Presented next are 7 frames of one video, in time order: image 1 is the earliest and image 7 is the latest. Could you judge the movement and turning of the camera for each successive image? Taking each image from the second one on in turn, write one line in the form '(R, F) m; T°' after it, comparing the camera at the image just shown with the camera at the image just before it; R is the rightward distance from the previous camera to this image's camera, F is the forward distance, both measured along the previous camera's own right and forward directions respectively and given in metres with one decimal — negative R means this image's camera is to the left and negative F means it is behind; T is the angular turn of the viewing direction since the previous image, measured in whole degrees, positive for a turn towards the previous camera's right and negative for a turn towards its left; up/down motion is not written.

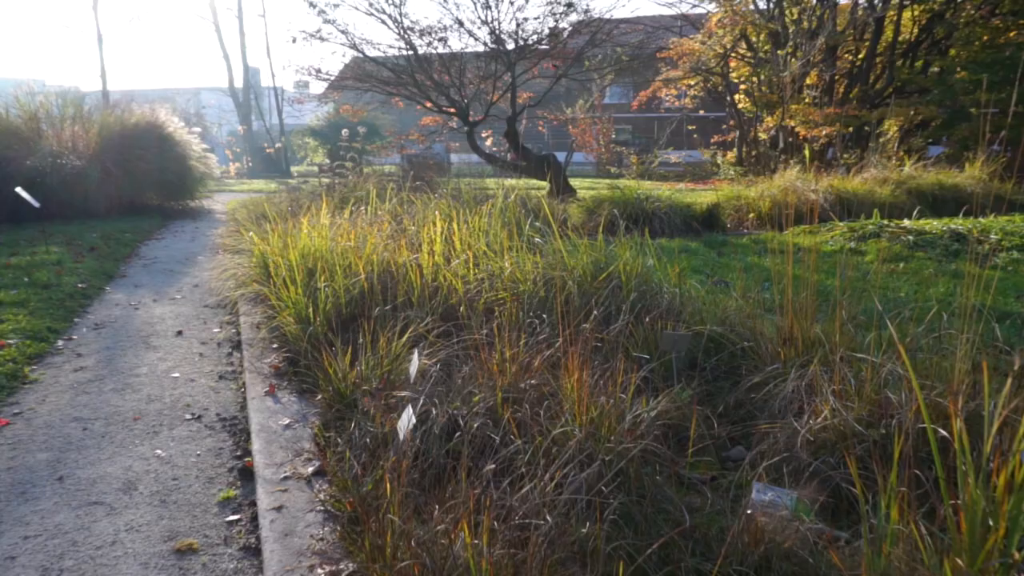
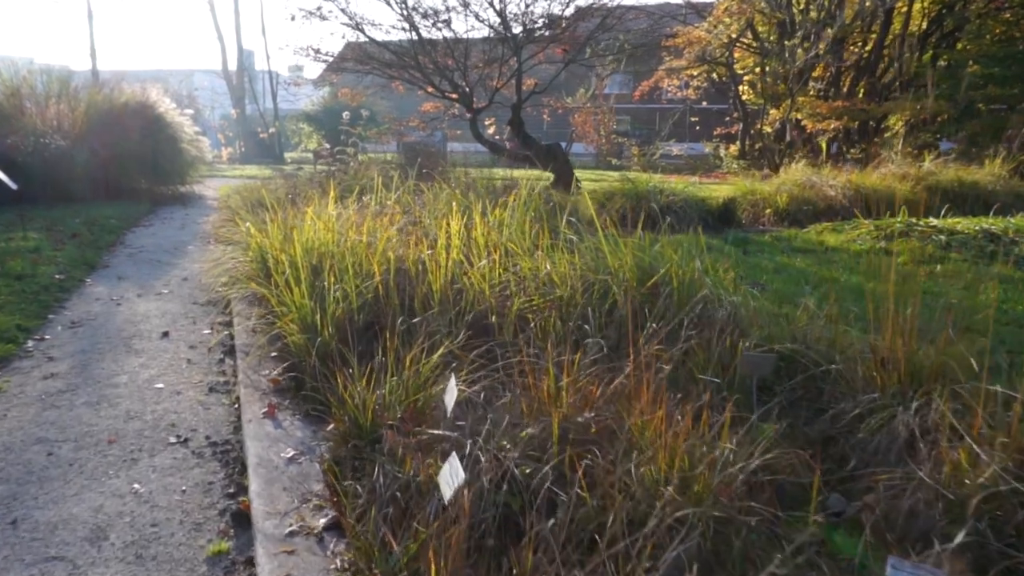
(-0.2, +0.7) m; +1°
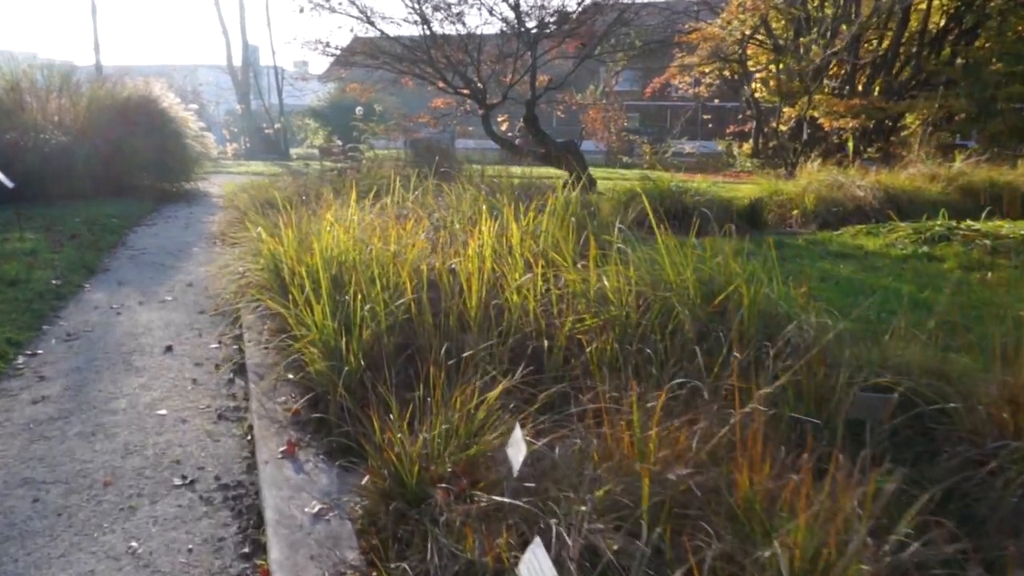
(-0.2, +0.6) m; 0°
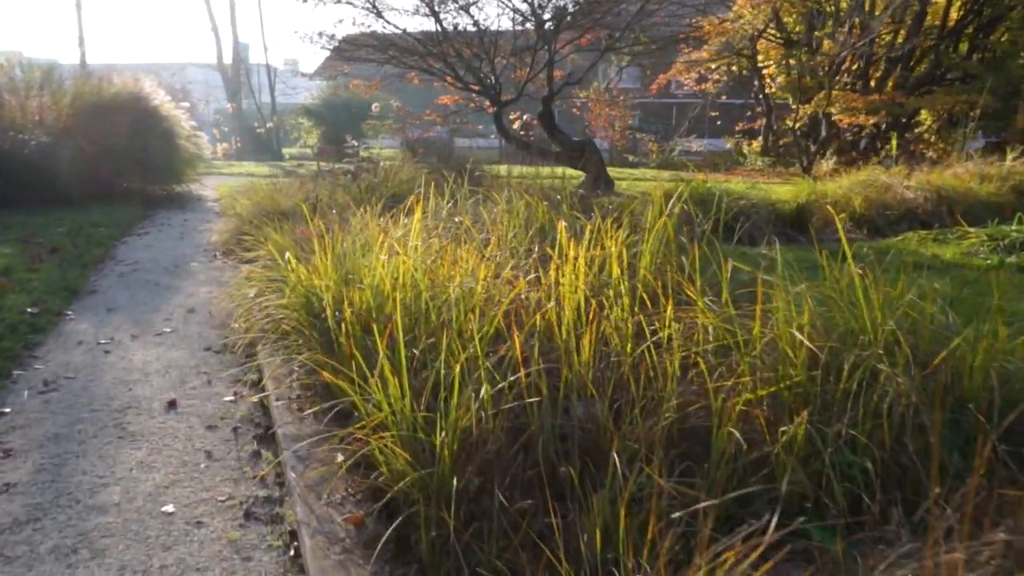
(-0.5, +1.2) m; +1°
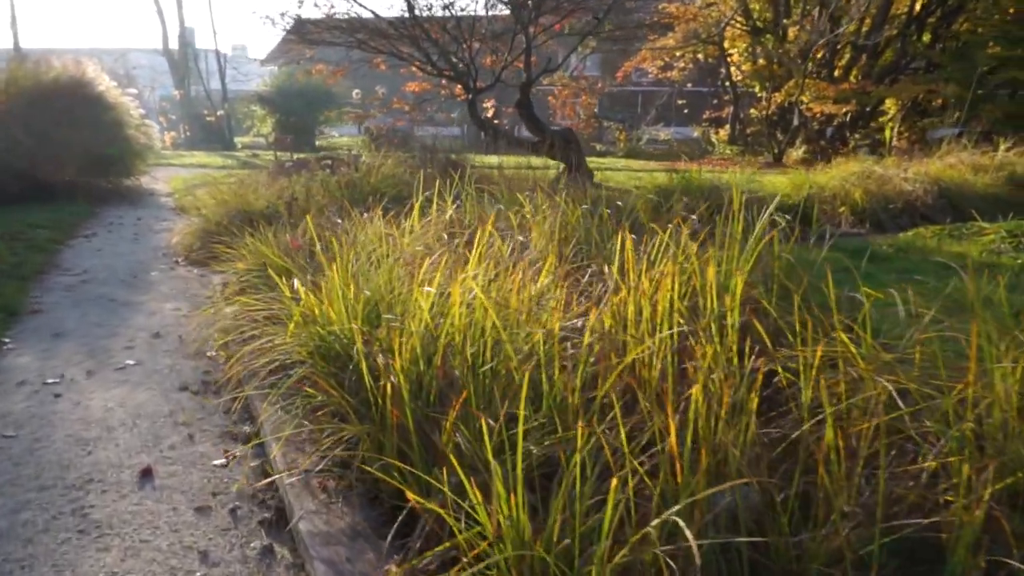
(-0.5, +1.0) m; +3°
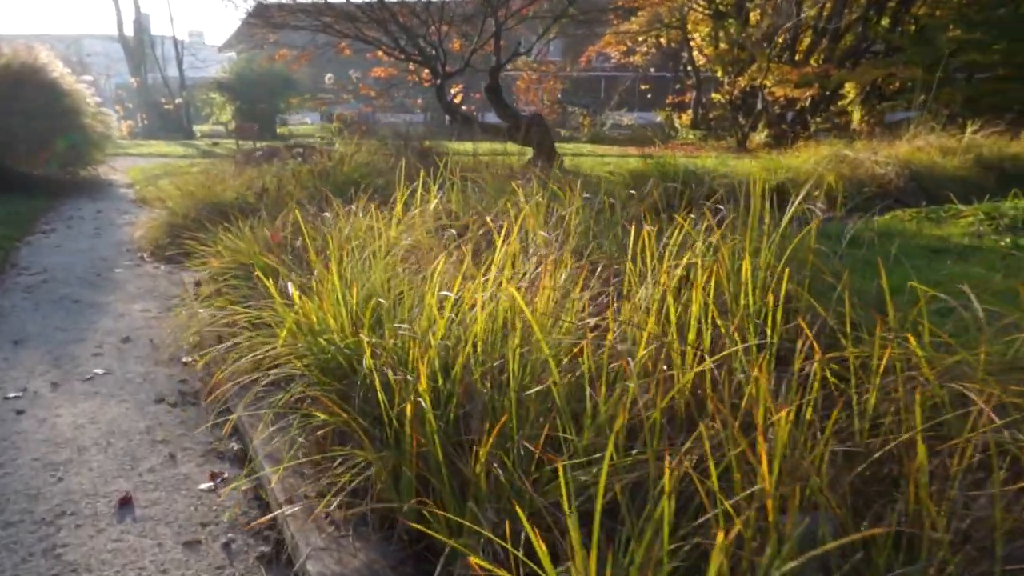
(-0.2, +0.3) m; +2°
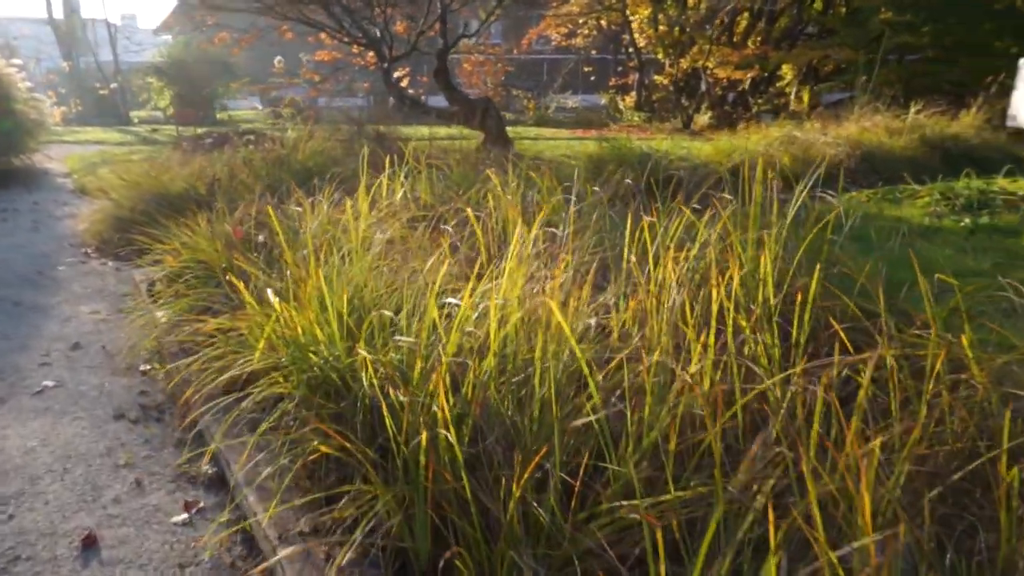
(-0.2, +0.3) m; +3°
